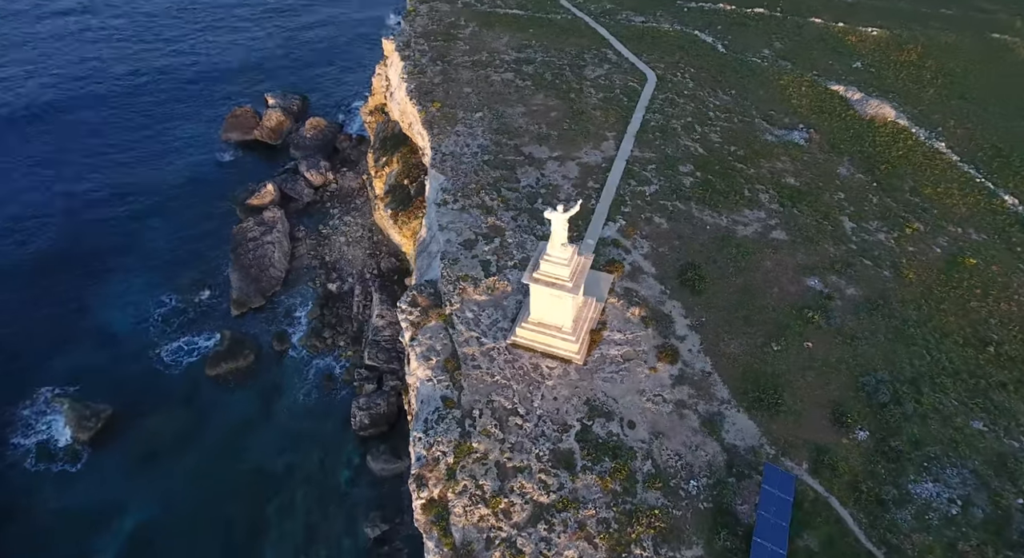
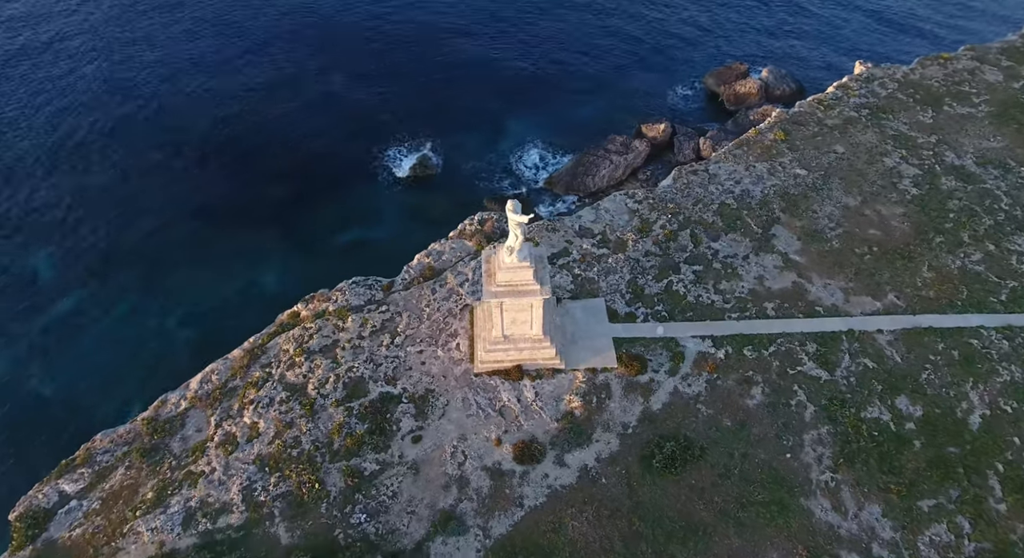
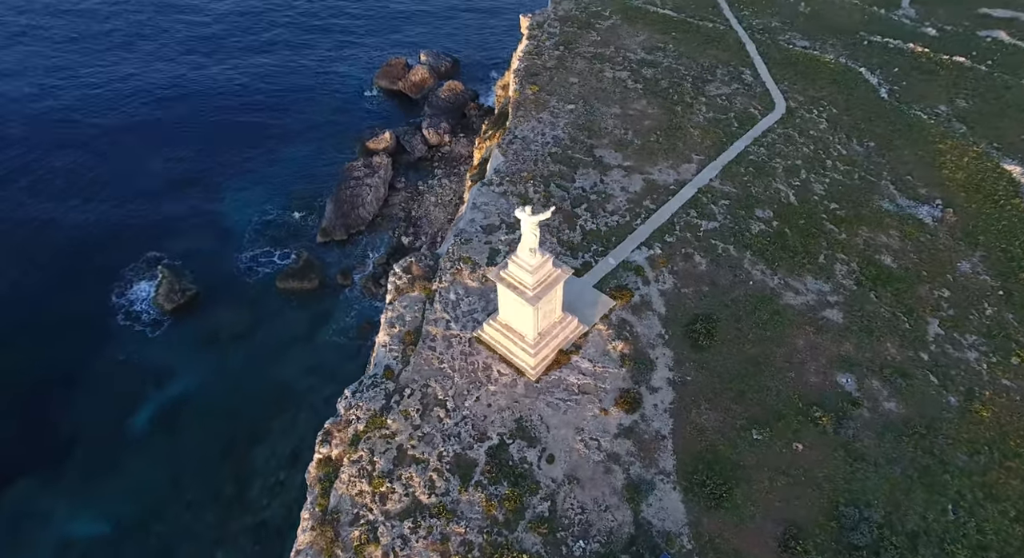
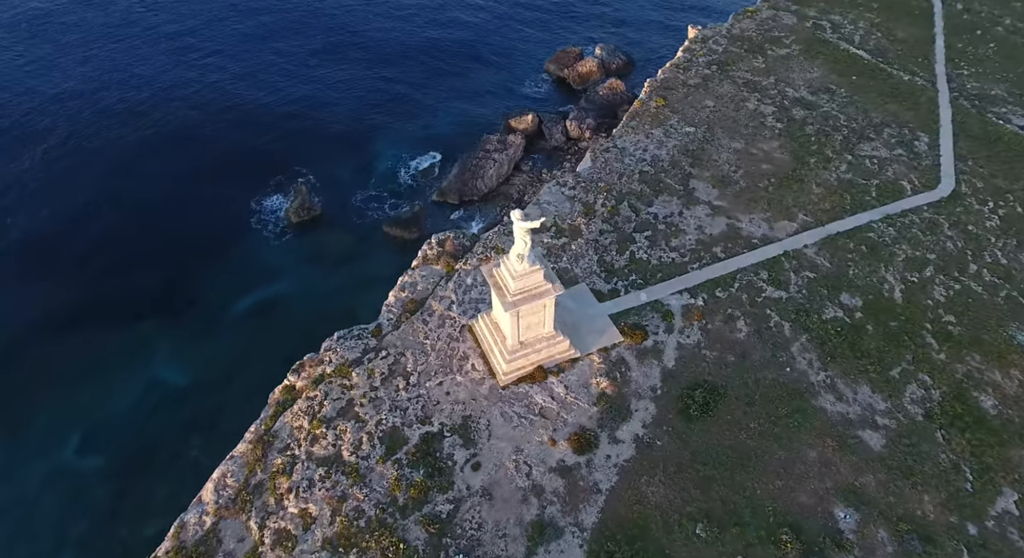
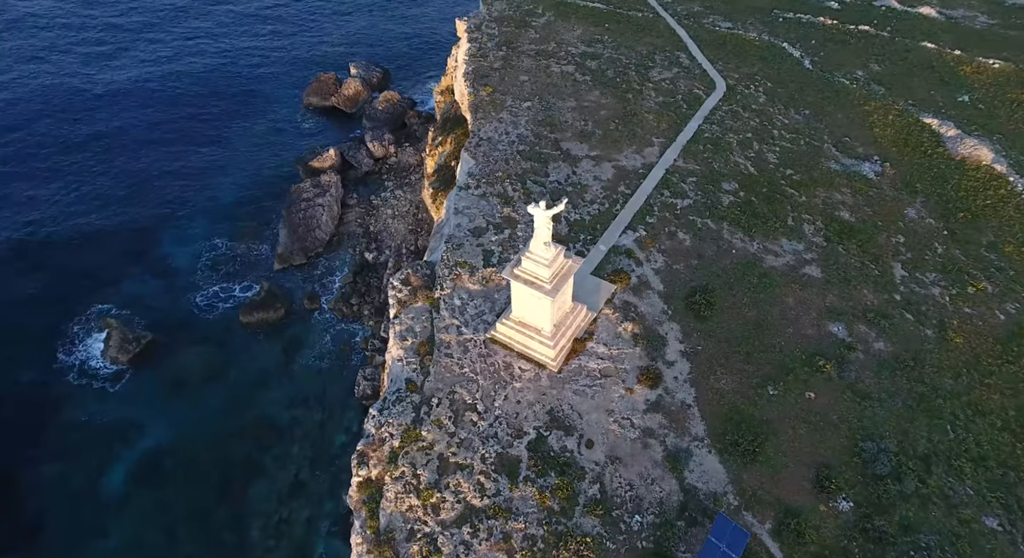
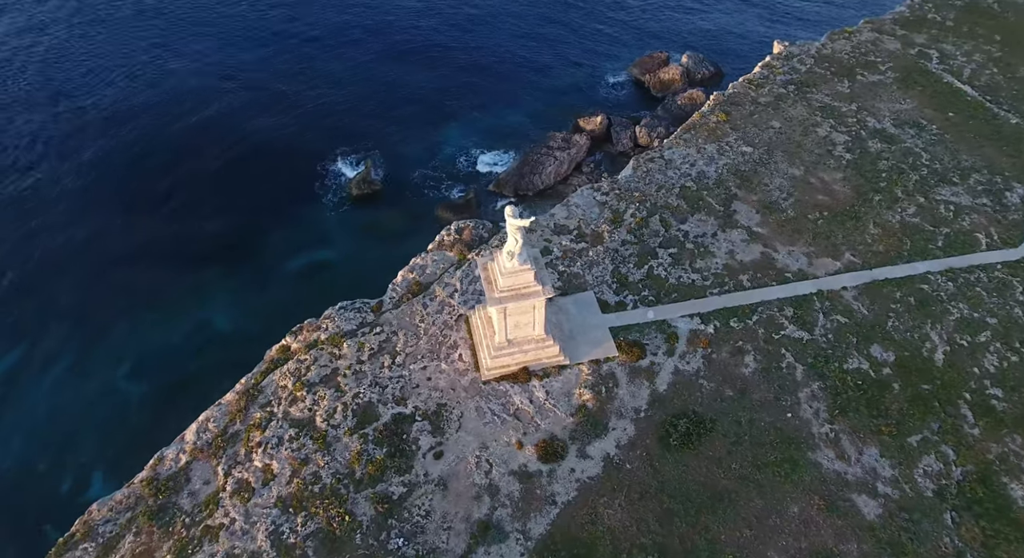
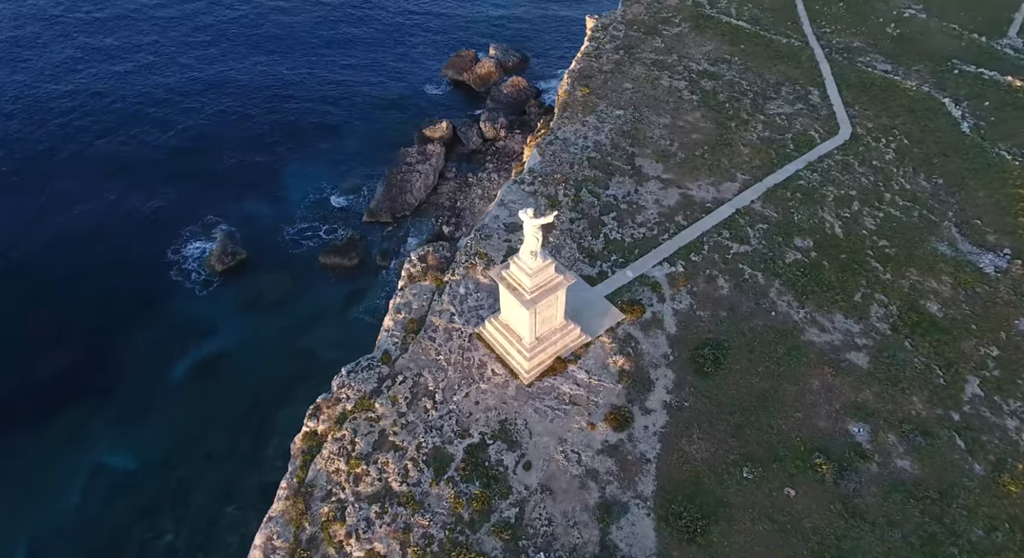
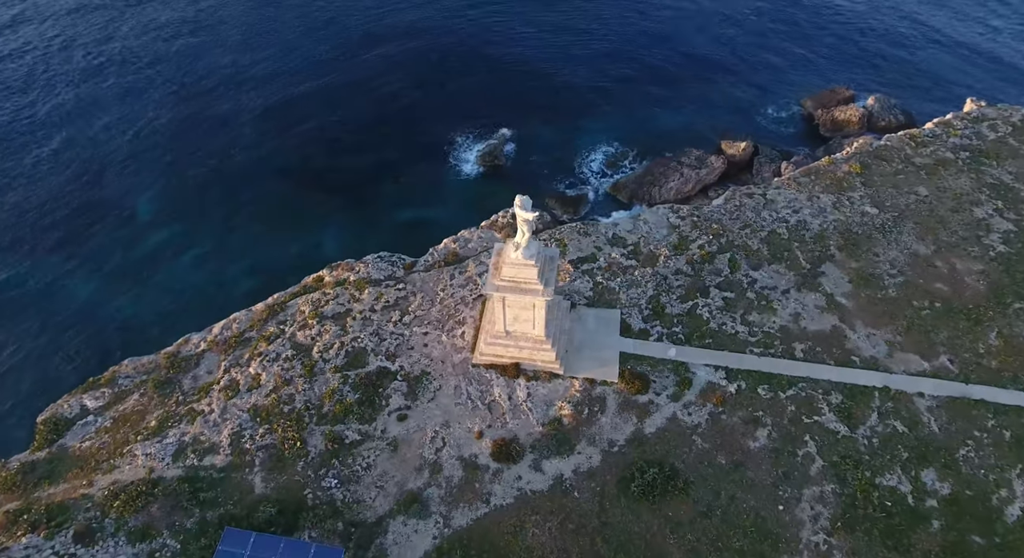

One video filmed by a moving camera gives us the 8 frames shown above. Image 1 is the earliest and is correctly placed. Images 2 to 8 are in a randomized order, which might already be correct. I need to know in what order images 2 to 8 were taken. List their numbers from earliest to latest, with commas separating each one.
5, 3, 7, 4, 6, 2, 8
